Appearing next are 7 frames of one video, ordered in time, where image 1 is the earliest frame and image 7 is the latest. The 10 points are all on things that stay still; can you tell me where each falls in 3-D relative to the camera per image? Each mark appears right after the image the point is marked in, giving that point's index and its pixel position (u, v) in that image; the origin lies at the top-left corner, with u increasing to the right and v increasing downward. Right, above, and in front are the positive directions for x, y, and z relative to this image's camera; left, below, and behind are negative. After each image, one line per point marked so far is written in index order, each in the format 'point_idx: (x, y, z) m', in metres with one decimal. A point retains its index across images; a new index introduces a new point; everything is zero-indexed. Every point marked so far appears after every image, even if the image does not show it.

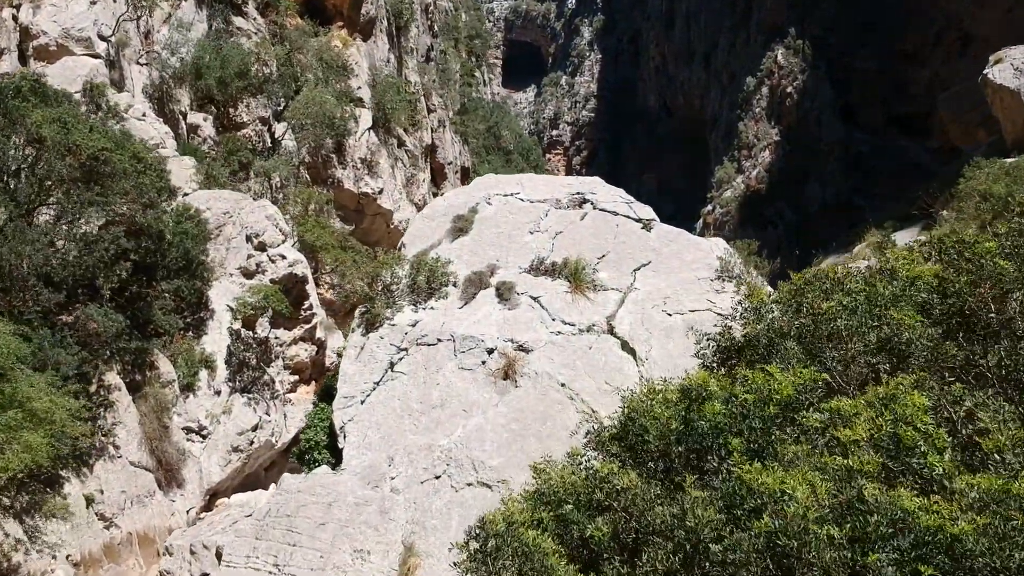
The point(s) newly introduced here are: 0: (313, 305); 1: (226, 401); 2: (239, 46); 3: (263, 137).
0: (-1.6, -0.1, +8.0) m
1: (-2.1, -0.8, +7.2) m
2: (-3.0, +2.6, +10.7) m
3: (-2.7, +1.7, +10.8) m
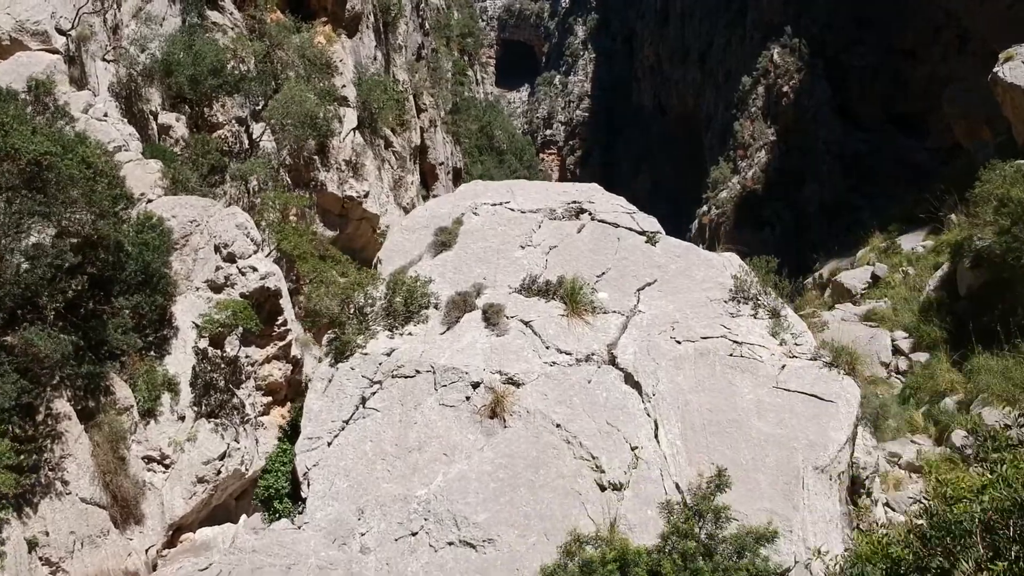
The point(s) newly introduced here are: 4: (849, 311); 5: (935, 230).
0: (-1.7, -0.2, +7.5) m
1: (-2.2, -0.9, +6.6) m
2: (-3.1, +2.5, +10.1) m
3: (-2.8, +1.6, +10.2) m
4: (+4.2, -0.3, +12.2) m
5: (+6.4, +0.9, +14.9) m
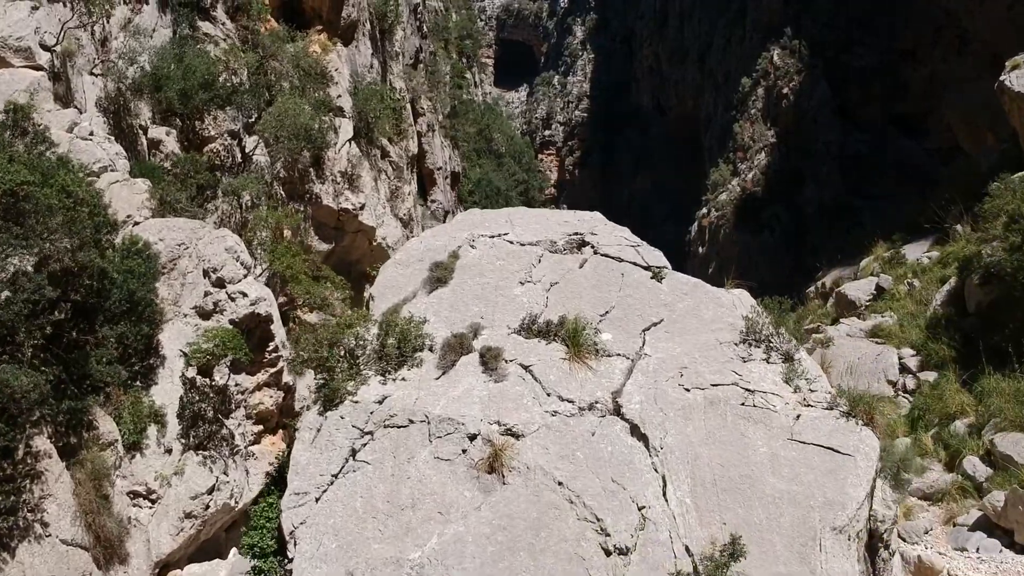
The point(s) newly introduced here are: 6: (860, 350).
0: (-1.7, -0.4, +7.2) m
1: (-2.2, -1.1, +6.4) m
2: (-3.1, +2.4, +9.9) m
3: (-2.8, +1.4, +10.0) m
4: (+4.2, -0.4, +11.9) m
5: (+6.4, +0.7, +14.7) m
6: (+3.8, -0.7, +10.7) m
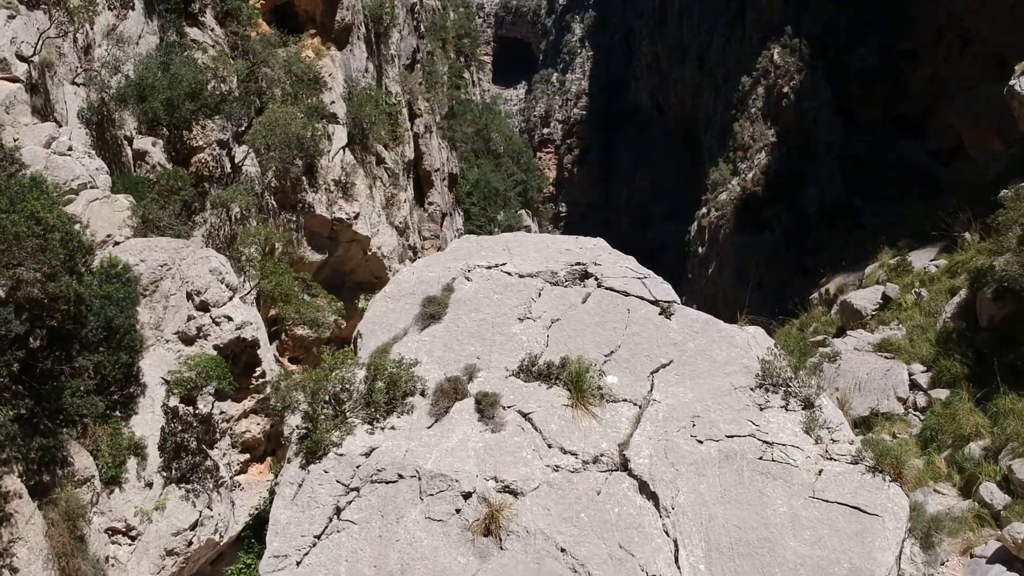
0: (-1.7, -0.6, +6.9) m
1: (-2.2, -1.3, +6.1) m
2: (-3.1, +2.2, +9.6) m
3: (-2.8, +1.2, +9.7) m
4: (+4.1, -0.6, +11.6) m
5: (+6.4, +0.6, +14.4) m
6: (+3.8, -0.8, +10.4) m
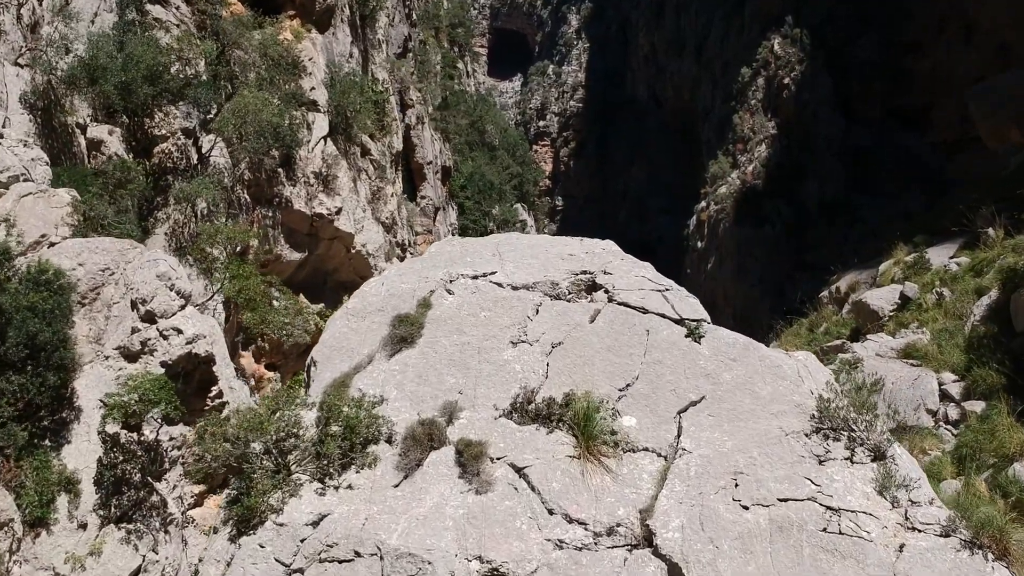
0: (-1.8, -0.6, +6.1) m
1: (-2.2, -1.3, +5.2) m
2: (-3.1, +2.2, +8.7) m
3: (-2.9, +1.2, +8.8) m
4: (+4.1, -0.6, +10.8) m
5: (+6.3, +0.6, +13.6) m
6: (+3.7, -0.8, +9.6) m
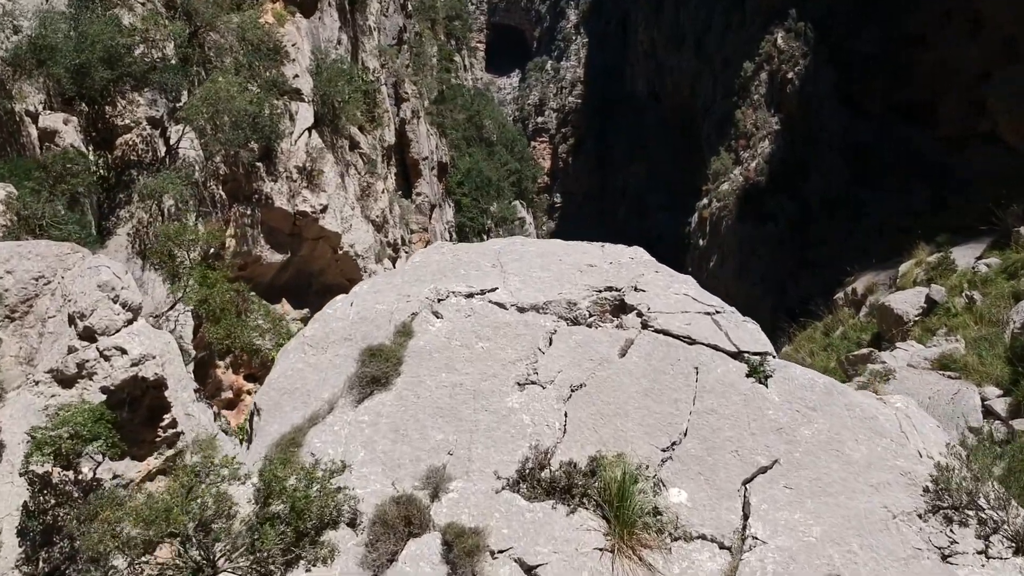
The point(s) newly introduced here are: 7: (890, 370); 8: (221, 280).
0: (-1.8, -0.7, +5.2) m
1: (-2.2, -1.4, +4.4) m
2: (-3.1, +2.1, +7.8) m
3: (-2.9, +1.2, +7.9) m
4: (+4.1, -0.6, +10.0) m
5: (+6.3, +0.6, +12.7) m
6: (+3.7, -0.9, +8.8) m
7: (+3.6, -0.8, +9.3) m
8: (-2.4, +0.1, +8.1) m
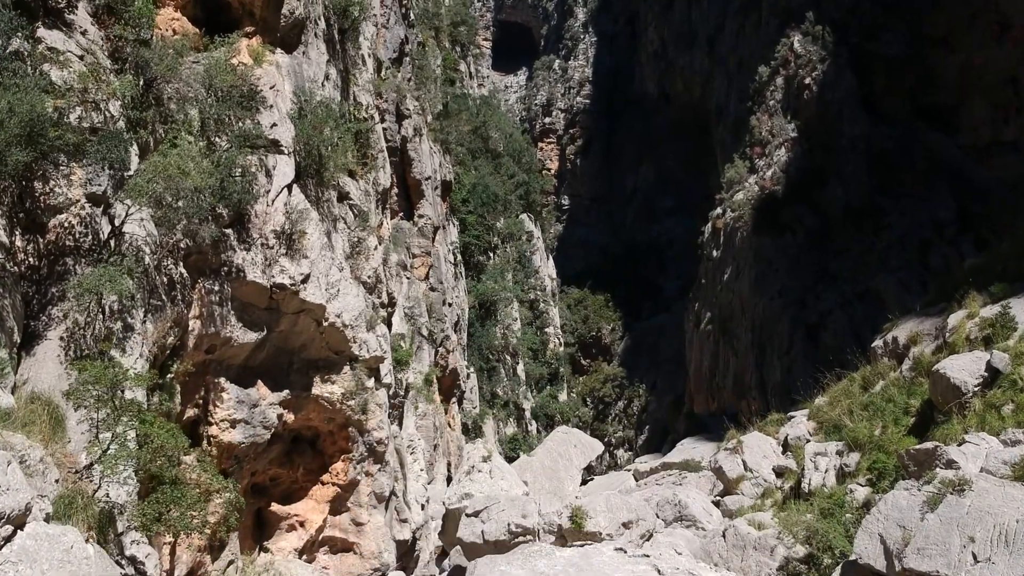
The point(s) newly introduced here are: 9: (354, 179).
0: (-1.7, -1.5, +3.9) m
1: (-2.2, -2.2, +3.1) m
2: (-3.1, +1.4, +6.5) m
3: (-2.8, +0.4, +6.6) m
4: (+4.2, -1.4, +8.6) m
5: (+6.4, -0.2, +11.3) m
6: (+3.8, -1.6, +7.4) m
7: (+3.7, -1.5, +8.0) m
8: (-2.3, -0.7, +6.8) m
9: (-1.7, +1.2, +10.9) m
